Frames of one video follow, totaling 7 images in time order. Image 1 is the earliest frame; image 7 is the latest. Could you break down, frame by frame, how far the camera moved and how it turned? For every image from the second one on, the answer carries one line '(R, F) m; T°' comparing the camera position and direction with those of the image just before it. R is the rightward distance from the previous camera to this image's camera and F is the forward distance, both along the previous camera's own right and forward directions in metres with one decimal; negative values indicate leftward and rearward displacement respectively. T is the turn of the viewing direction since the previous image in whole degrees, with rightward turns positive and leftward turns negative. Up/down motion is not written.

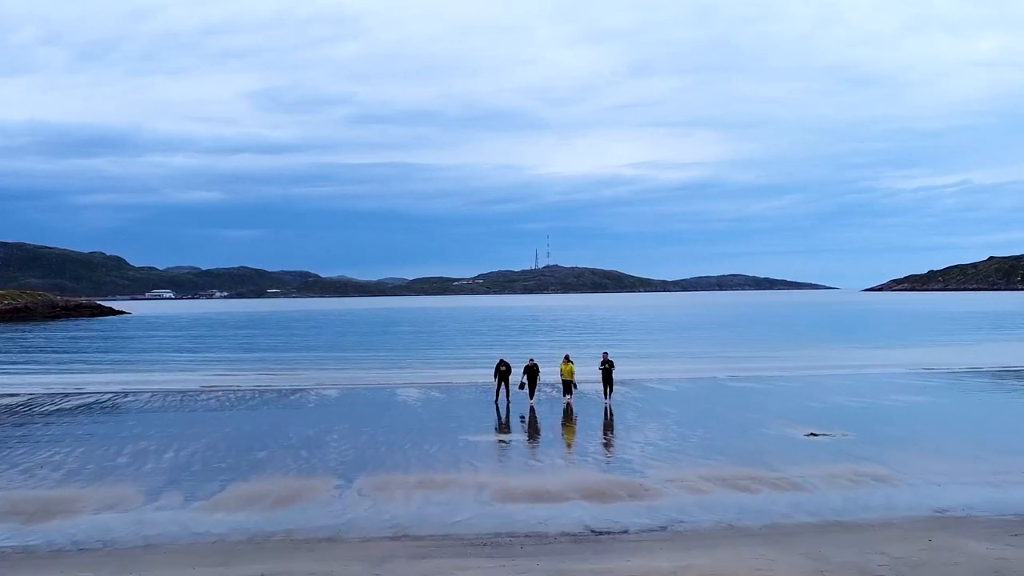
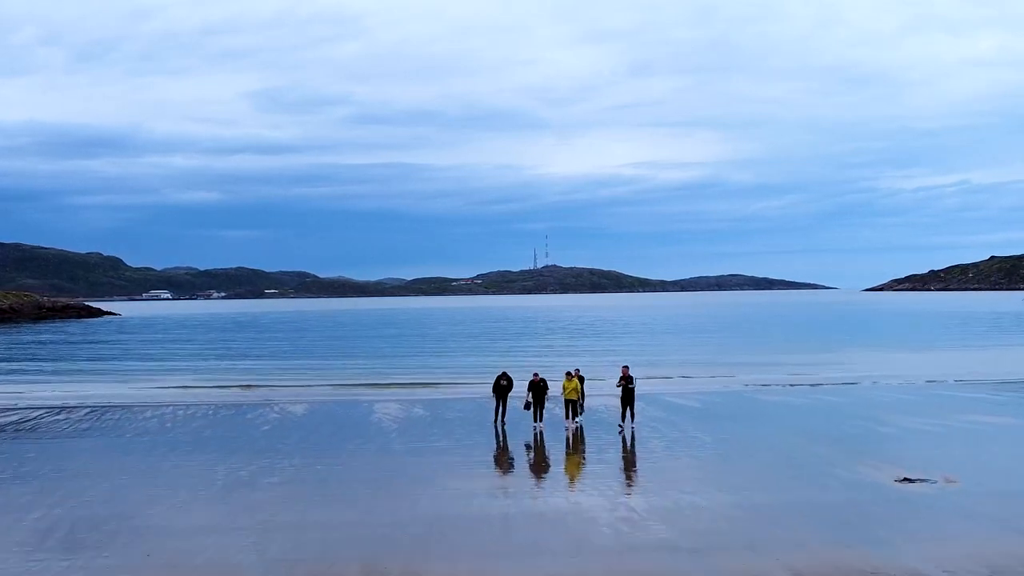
(+0.1, +2.4) m; 0°
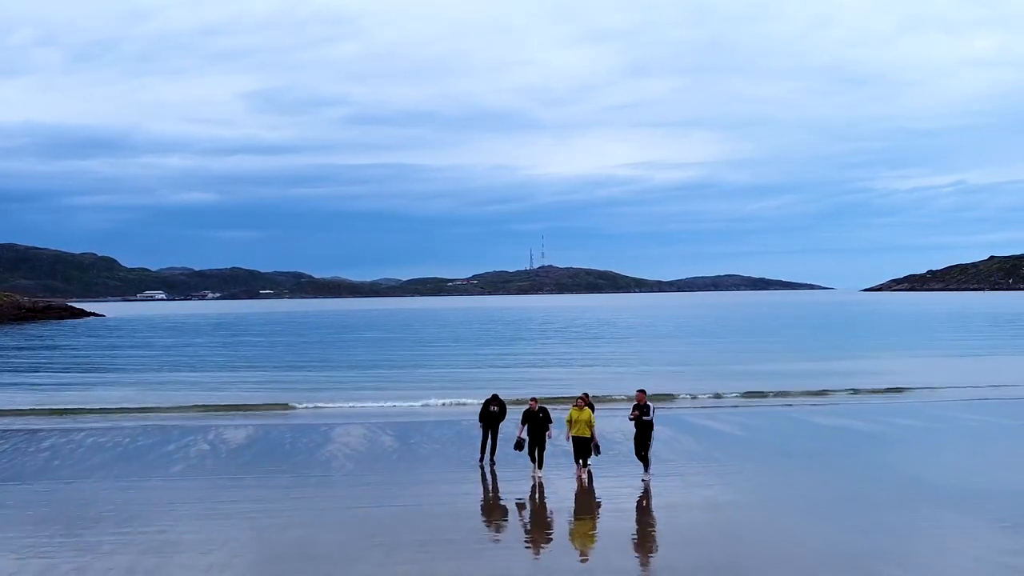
(+0.2, +0.3) m; 0°
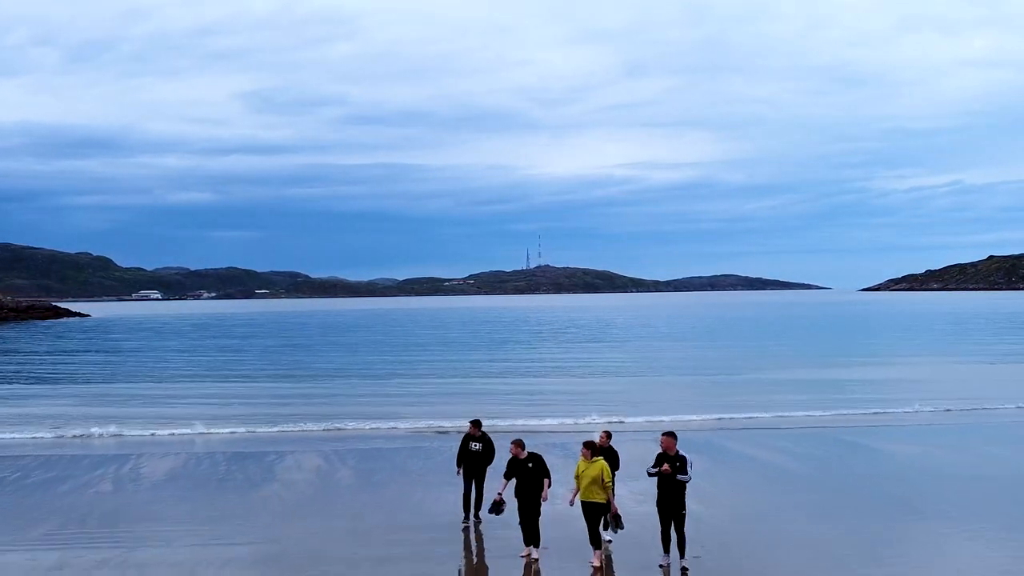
(0.0, +1.1) m; 0°
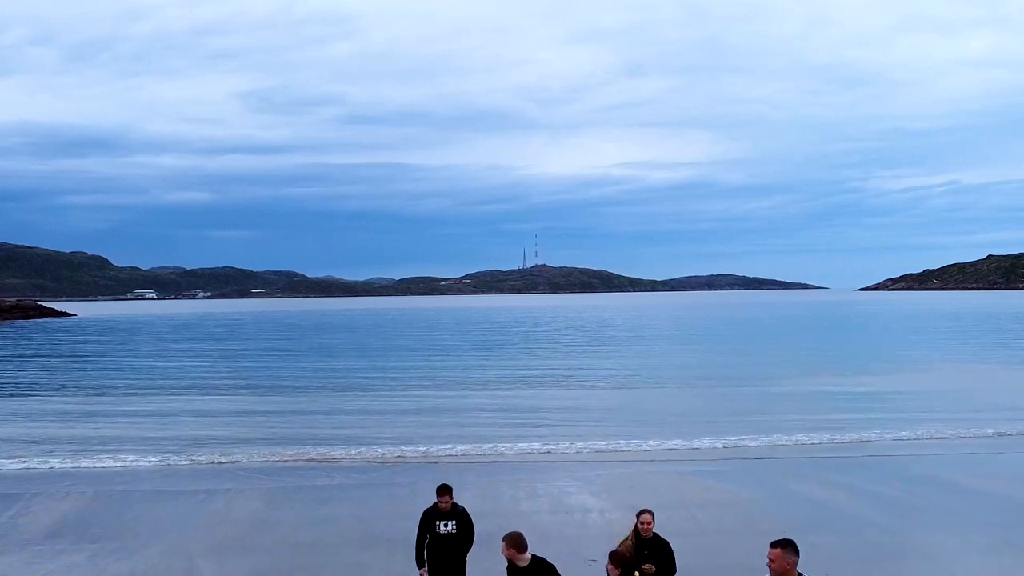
(+0.1, +1.0) m; 0°
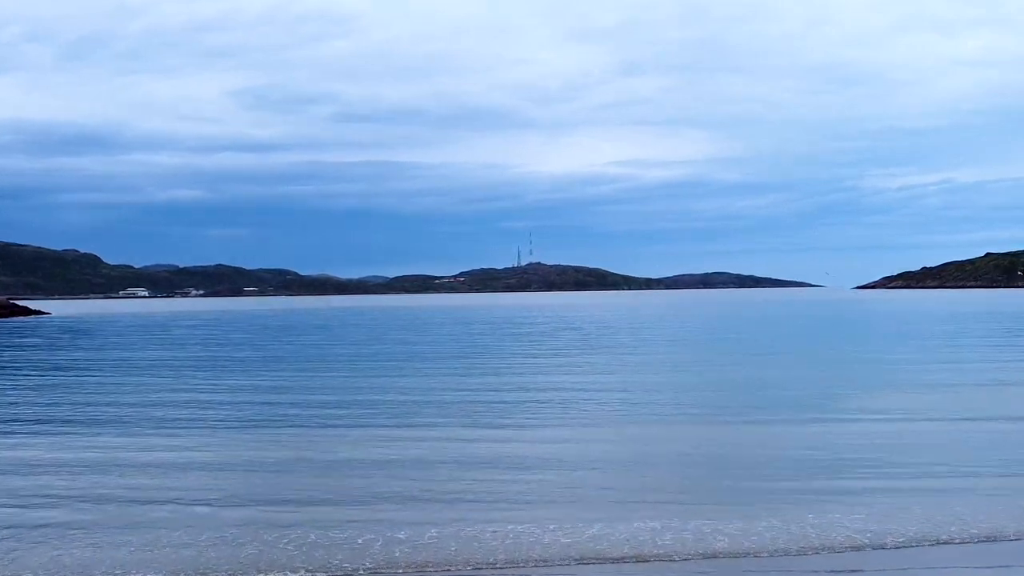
(+0.2, +1.3) m; 0°
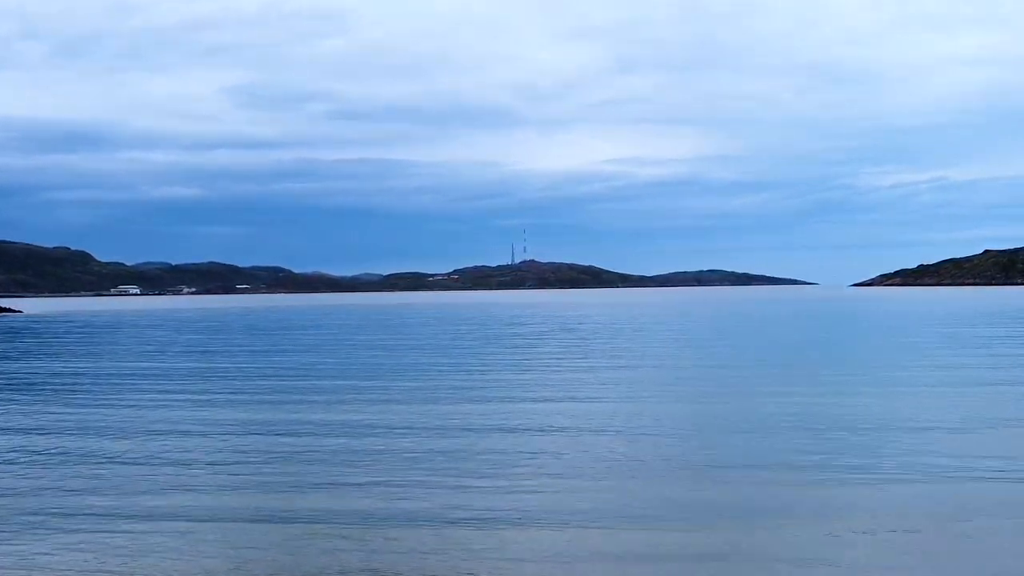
(+0.1, +1.3) m; 0°
